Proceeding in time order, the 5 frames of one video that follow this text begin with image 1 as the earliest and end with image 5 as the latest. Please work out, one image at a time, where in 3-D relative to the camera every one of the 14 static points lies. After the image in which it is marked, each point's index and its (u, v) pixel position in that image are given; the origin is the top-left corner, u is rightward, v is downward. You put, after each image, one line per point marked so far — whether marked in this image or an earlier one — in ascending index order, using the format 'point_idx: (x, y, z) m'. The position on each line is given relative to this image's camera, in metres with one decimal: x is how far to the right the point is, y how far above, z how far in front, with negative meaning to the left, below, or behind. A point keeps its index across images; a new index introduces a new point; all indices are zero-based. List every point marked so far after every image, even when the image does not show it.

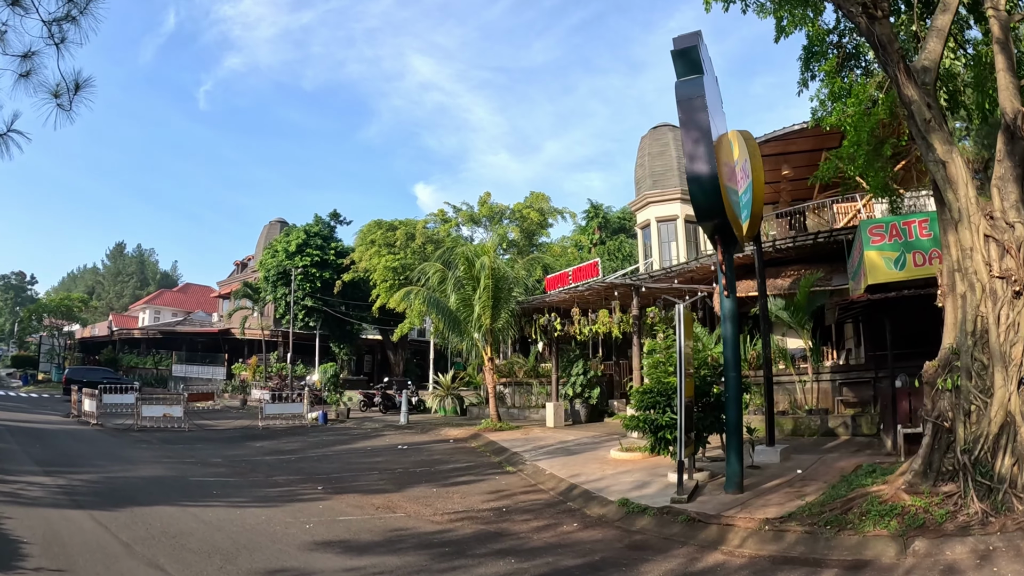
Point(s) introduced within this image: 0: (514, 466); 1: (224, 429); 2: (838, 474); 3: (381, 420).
0: (0.0, -2.8, +9.8) m
1: (-6.9, -3.6, +15.5) m
2: (+4.3, -2.5, +8.4) m
3: (-3.3, -3.4, +16.2) m
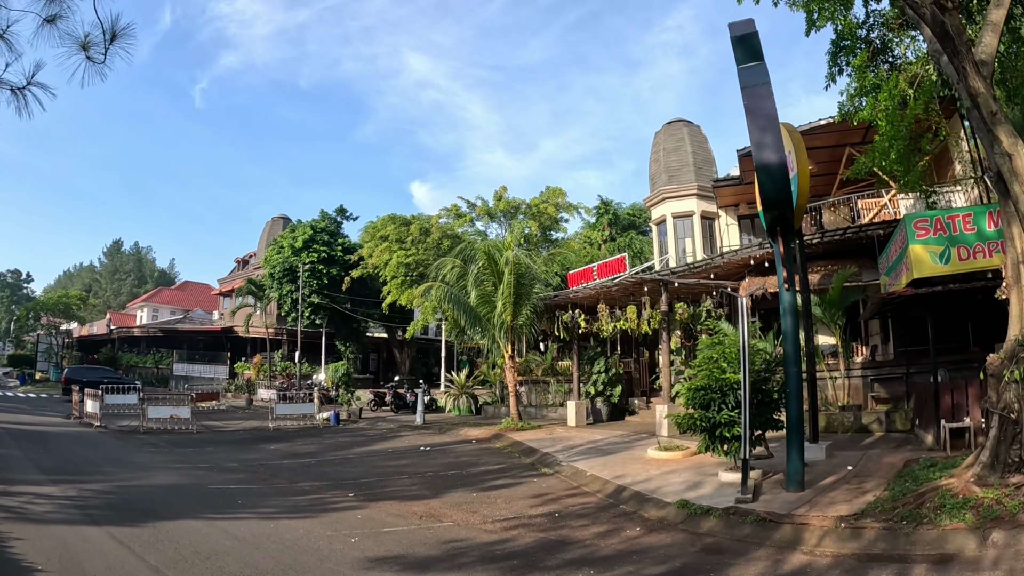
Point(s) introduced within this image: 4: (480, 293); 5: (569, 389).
0: (+0.6, -2.8, +9.5) m
1: (-6.5, -3.5, +15.0) m
2: (+4.9, -2.4, +8.2) m
3: (-2.9, -3.3, +15.9) m
4: (-0.7, -0.1, +13.6) m
5: (+1.3, -2.5, +15.3) m
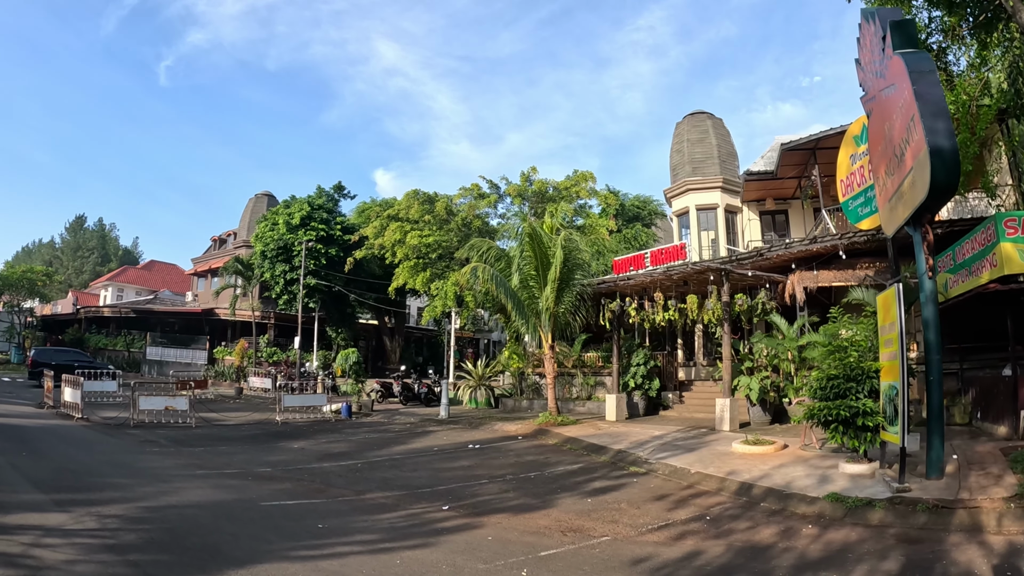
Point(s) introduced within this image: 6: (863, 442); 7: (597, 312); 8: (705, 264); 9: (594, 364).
0: (+1.8, -2.5, +8.9) m
1: (-5.8, -3.0, +13.7) m
2: (+6.2, -2.3, +8.0) m
3: (-2.3, -2.9, +14.9) m
4: (+0.2, +0.2, +12.8) m
5: (+2.0, -2.2, +14.8) m
6: (+4.4, -1.9, +8.0) m
7: (+1.8, -0.6, +14.1) m
8: (+3.5, +0.4, +11.5) m
9: (+1.9, -1.8, +15.1) m
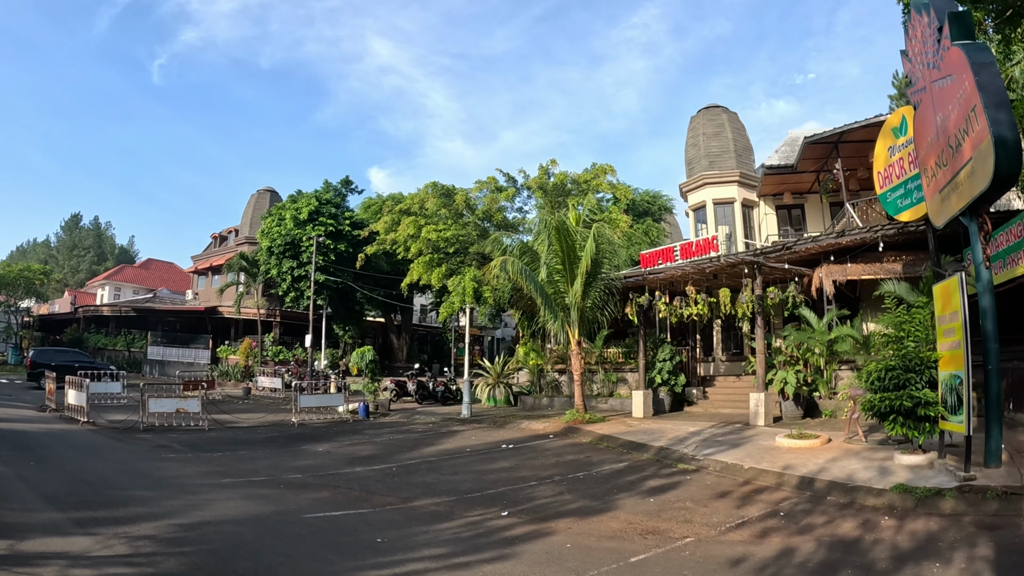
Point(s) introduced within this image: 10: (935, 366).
0: (+2.4, -2.4, +8.7) m
1: (-5.3, -3.0, +13.3) m
2: (+6.9, -2.2, +7.9) m
3: (-1.8, -2.9, +14.6) m
4: (+0.7, +0.3, +12.6) m
5: (+2.5, -2.1, +14.6) m
6: (+5.1, -1.8, +7.8) m
7: (+2.3, -0.4, +13.9) m
8: (+4.1, +0.6, +11.4) m
9: (+2.4, -1.7, +14.9) m
10: (+5.5, -1.0, +8.2) m
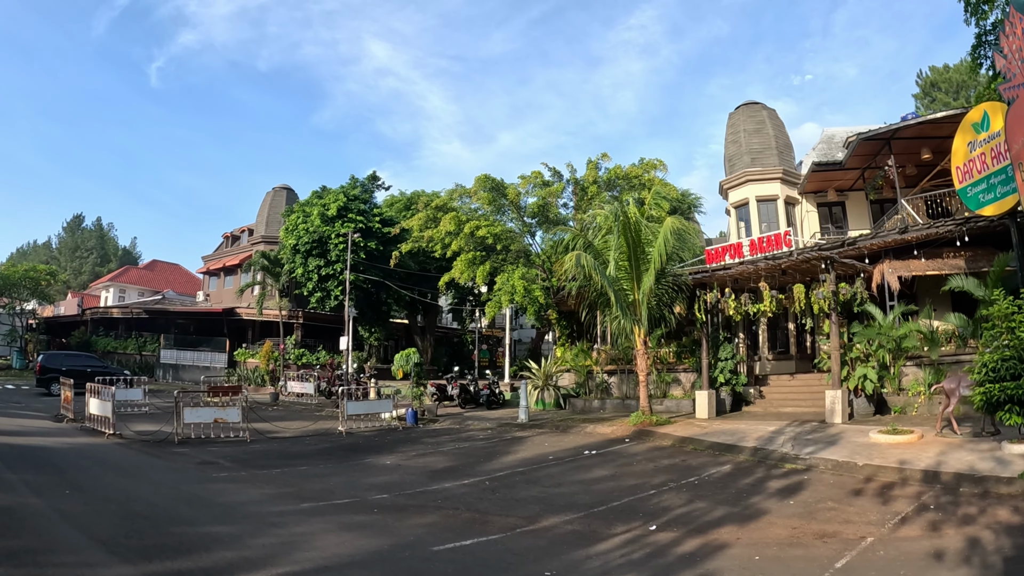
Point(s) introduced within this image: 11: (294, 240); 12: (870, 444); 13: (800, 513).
0: (+3.8, -2.3, +8.4) m
1: (-4.1, -3.0, +12.8) m
2: (+8.2, -2.1, +7.8) m
3: (-0.6, -2.8, +14.2) m
4: (+2.0, +0.3, +12.2) m
5: (+3.6, -2.0, +14.3) m
6: (+6.4, -1.7, +7.7) m
7: (+3.5, -0.4, +13.6) m
8: (+5.3, +0.6, +11.2) m
9: (+3.6, -1.6, +14.6) m
10: (+6.8, -0.9, +8.0) m
11: (-6.8, +1.4, +19.4) m
12: (+5.1, -2.2, +9.0) m
13: (+2.8, -2.2, +6.3) m
